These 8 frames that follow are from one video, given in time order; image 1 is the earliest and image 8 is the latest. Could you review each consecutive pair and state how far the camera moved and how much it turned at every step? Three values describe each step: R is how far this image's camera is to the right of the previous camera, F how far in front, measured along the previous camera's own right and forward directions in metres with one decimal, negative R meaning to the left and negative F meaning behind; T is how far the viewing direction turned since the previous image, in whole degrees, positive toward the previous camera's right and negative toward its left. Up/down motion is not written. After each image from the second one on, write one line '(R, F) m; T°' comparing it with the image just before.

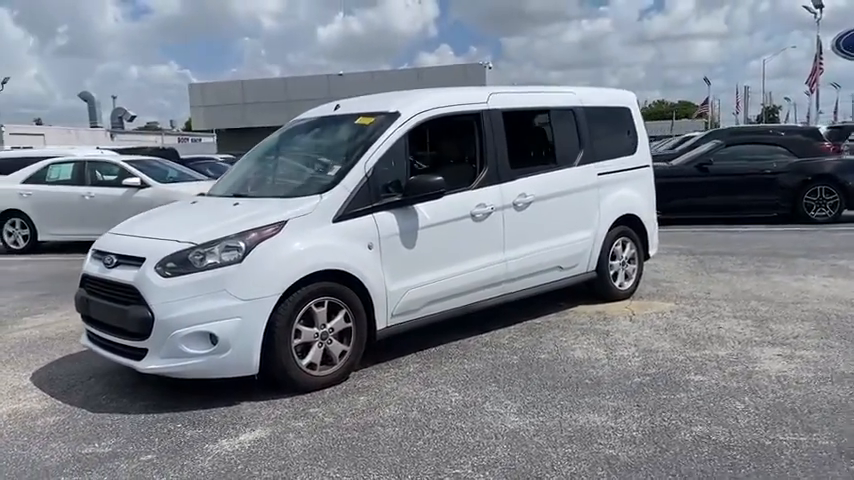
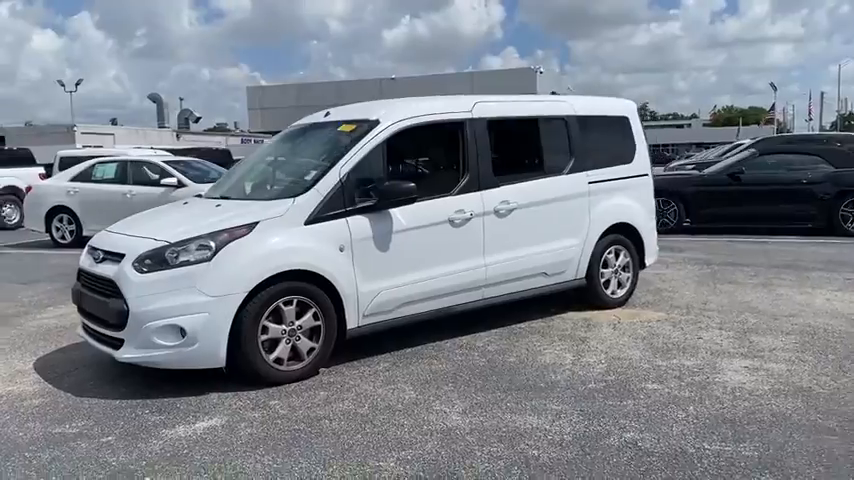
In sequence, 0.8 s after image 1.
(+0.7, -0.2) m; -5°
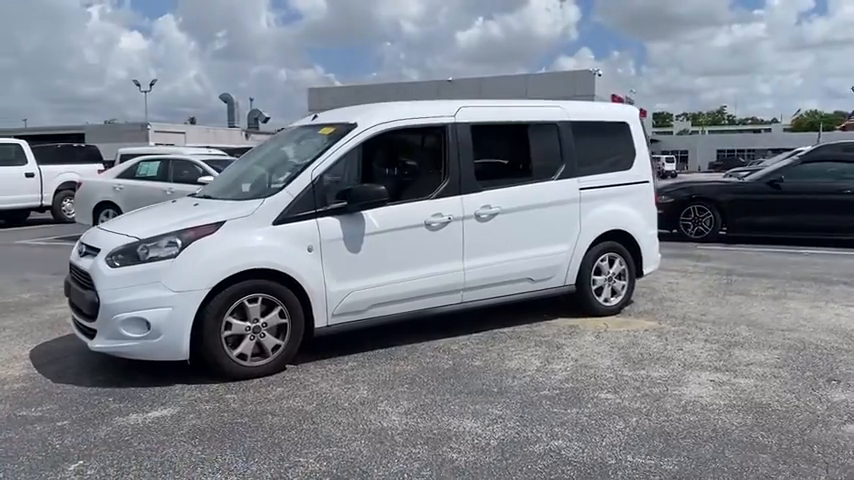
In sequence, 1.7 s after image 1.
(+0.8, 0.0) m; -5°
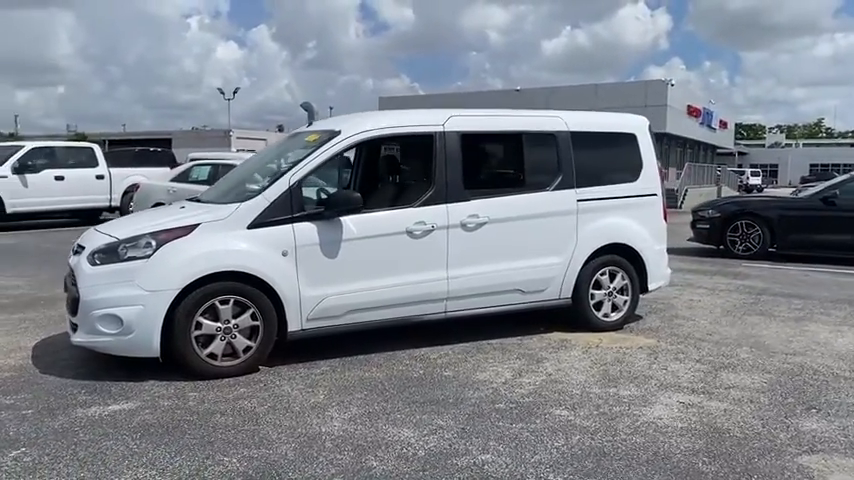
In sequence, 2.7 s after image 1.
(+0.8, 0.0) m; -6°
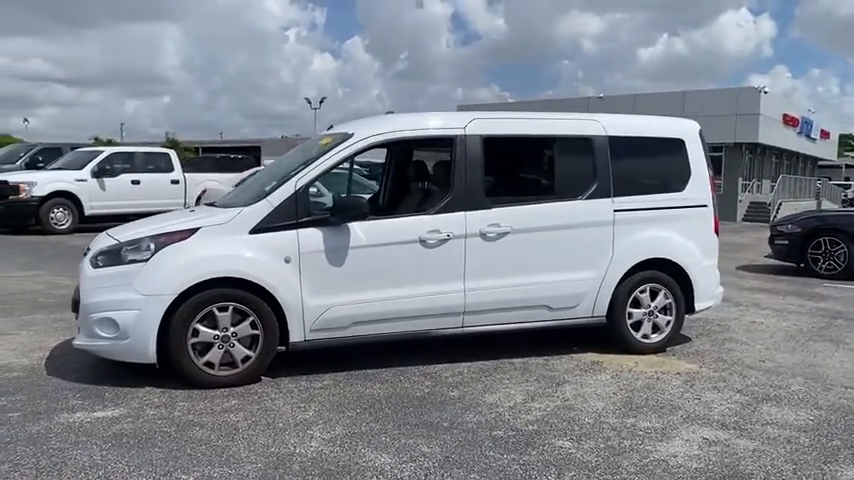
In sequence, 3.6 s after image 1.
(+0.6, +0.4) m; -7°
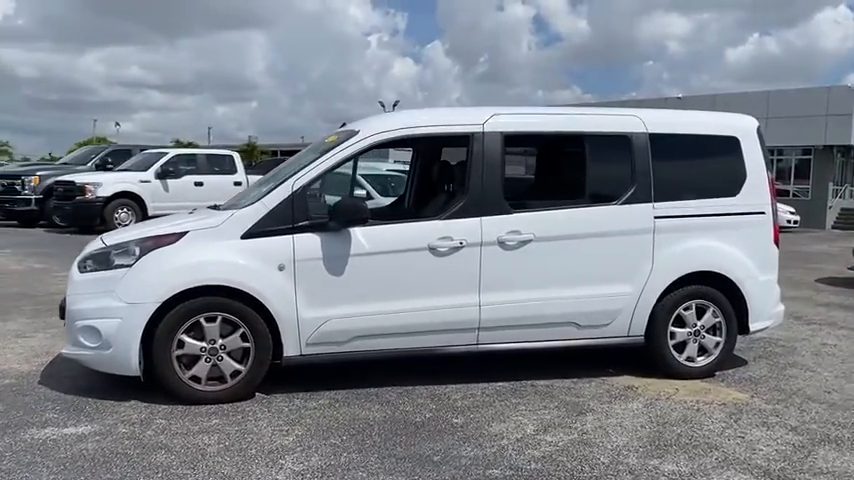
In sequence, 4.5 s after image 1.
(+0.5, +0.6) m; -6°
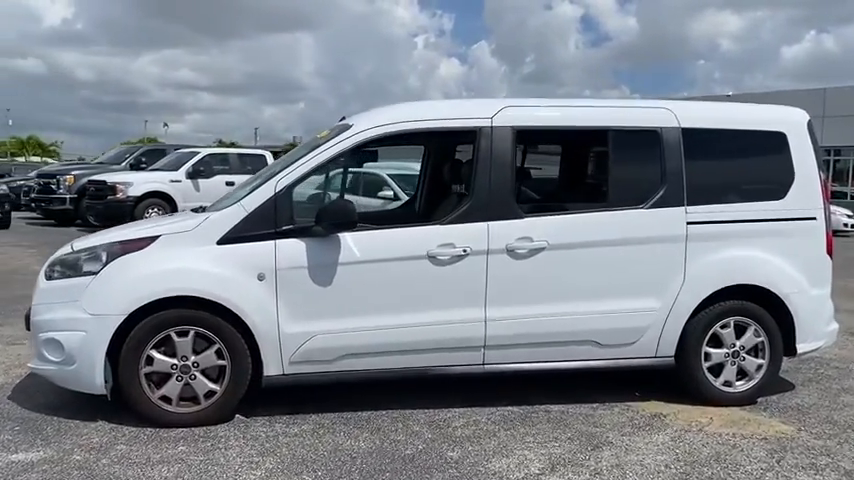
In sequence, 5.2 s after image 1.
(+0.3, +0.6) m; -3°
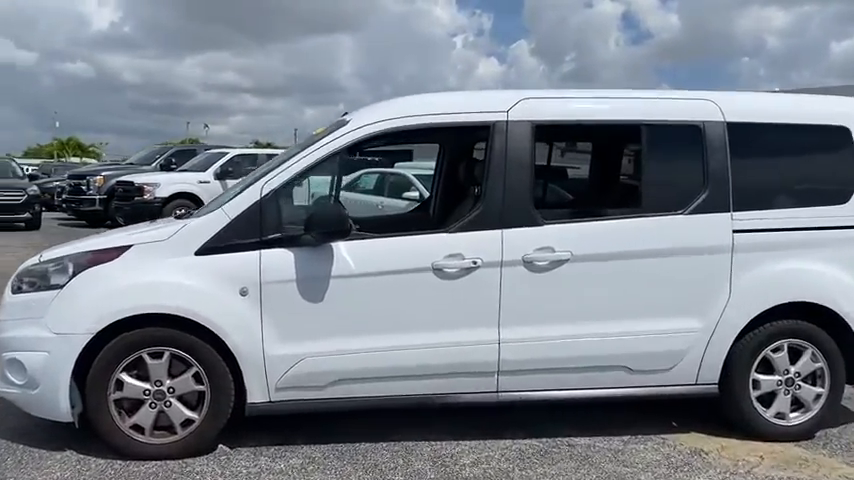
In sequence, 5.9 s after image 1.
(+0.2, +0.6) m; -3°
